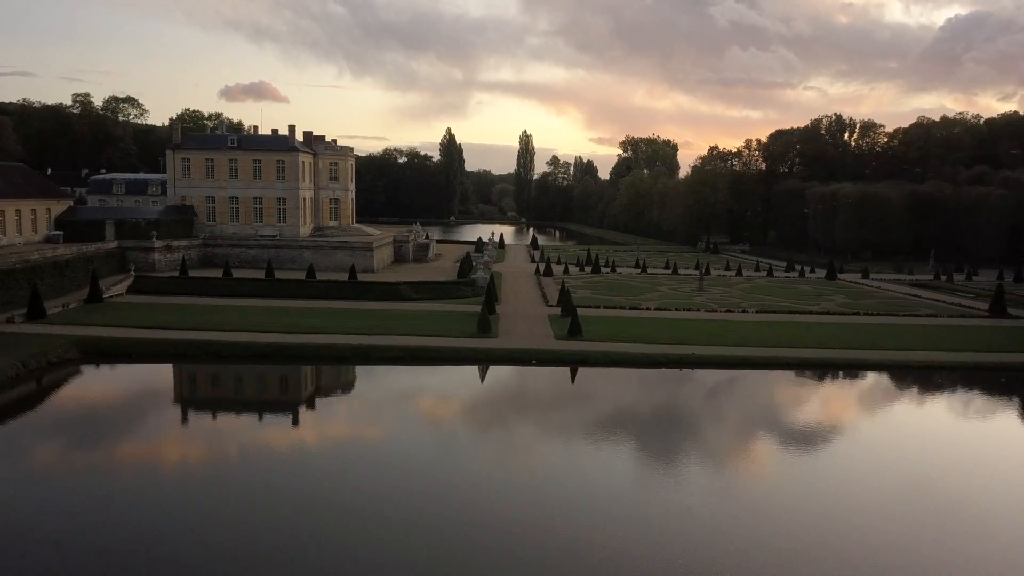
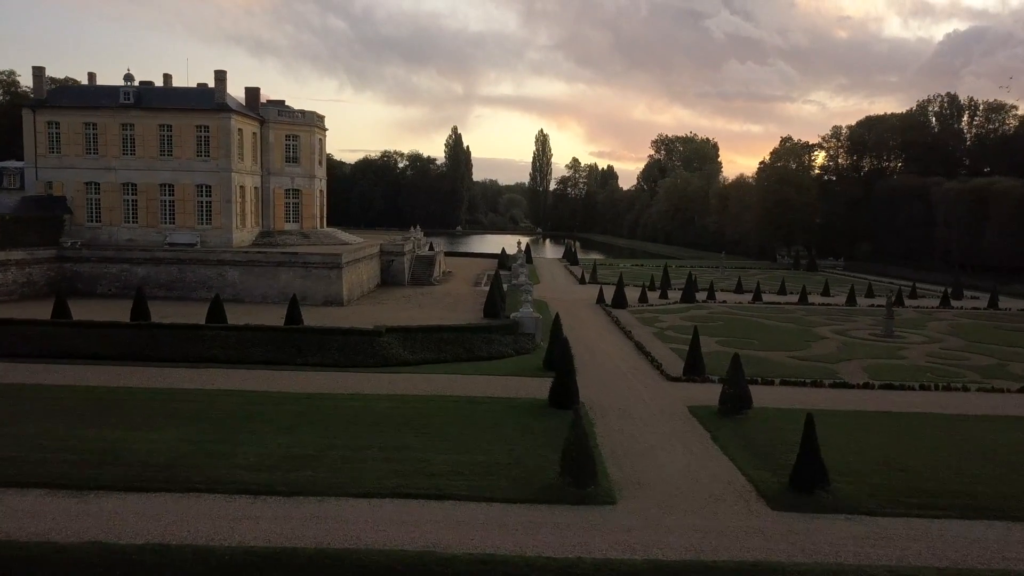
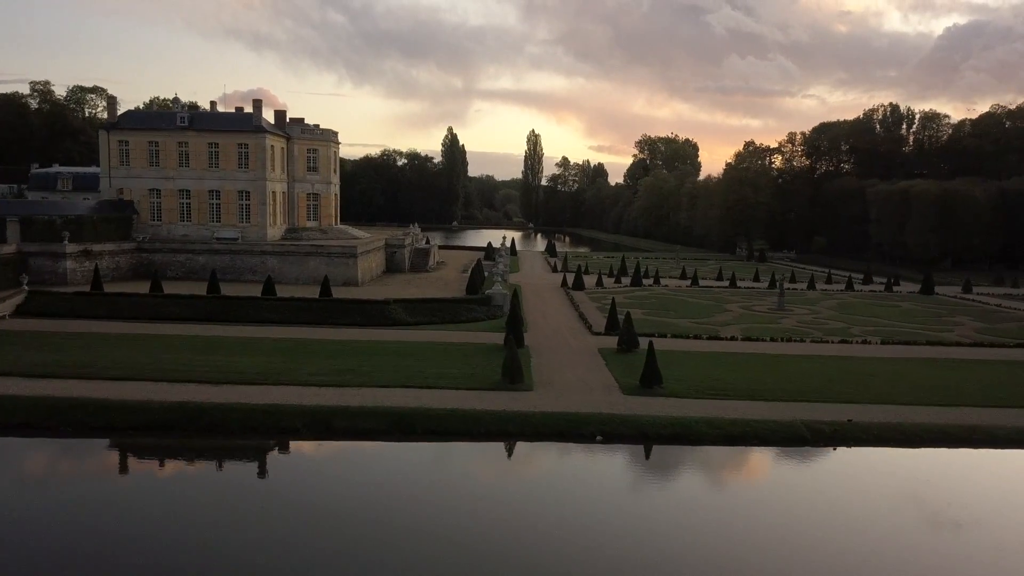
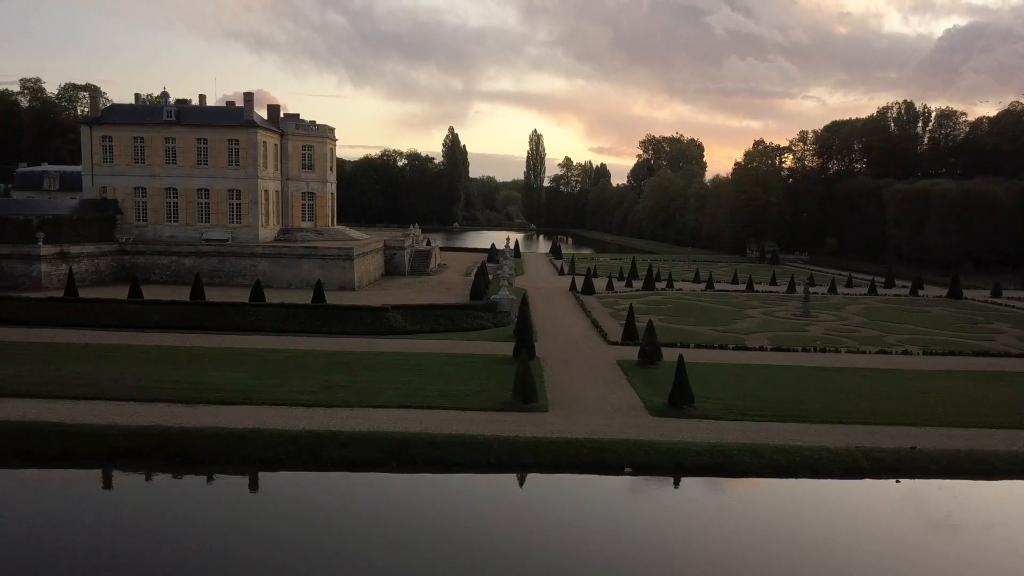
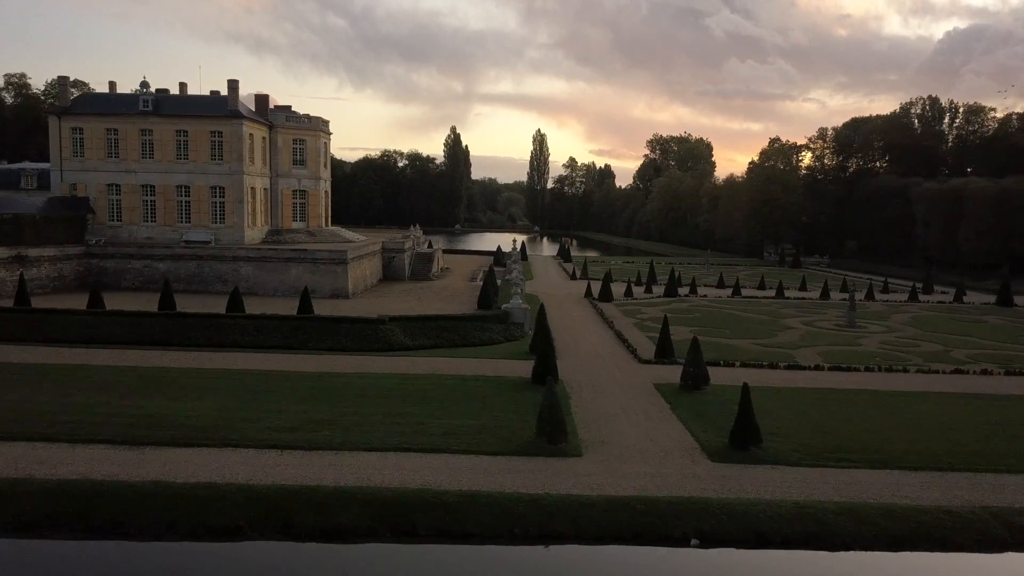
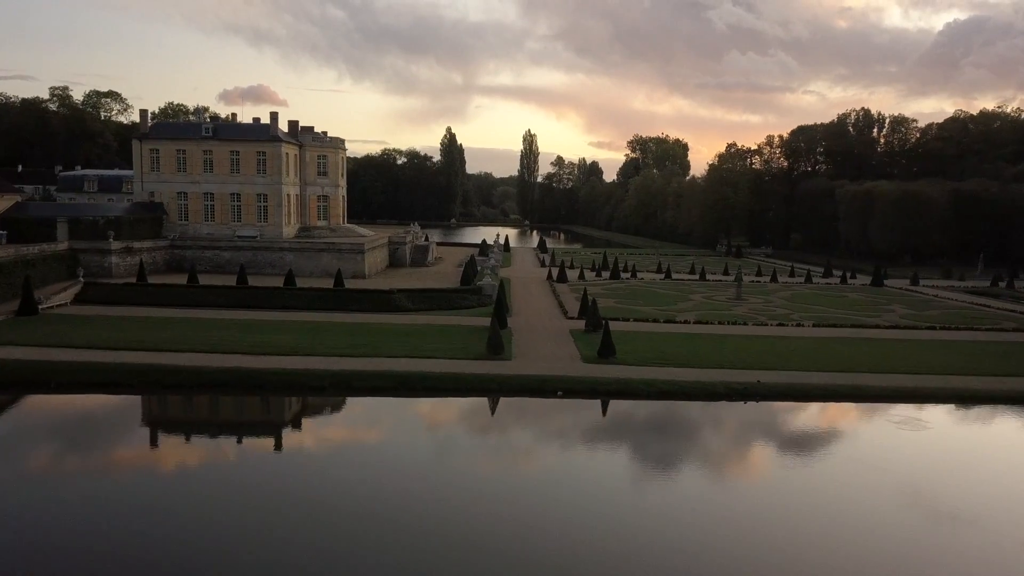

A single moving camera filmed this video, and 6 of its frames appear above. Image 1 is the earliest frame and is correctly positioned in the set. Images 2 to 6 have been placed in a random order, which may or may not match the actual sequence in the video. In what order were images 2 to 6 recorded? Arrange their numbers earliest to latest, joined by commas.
6, 3, 4, 5, 2
